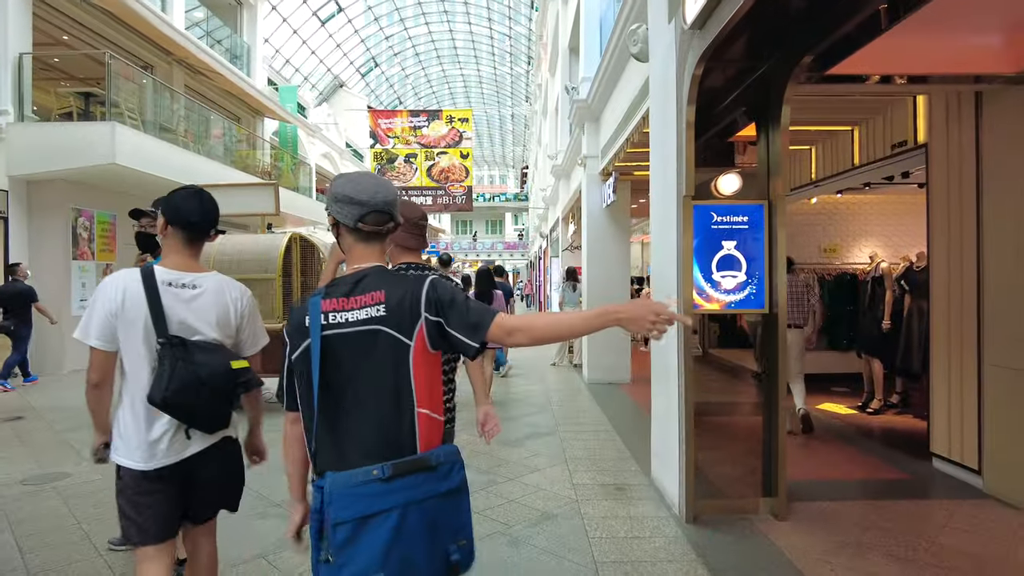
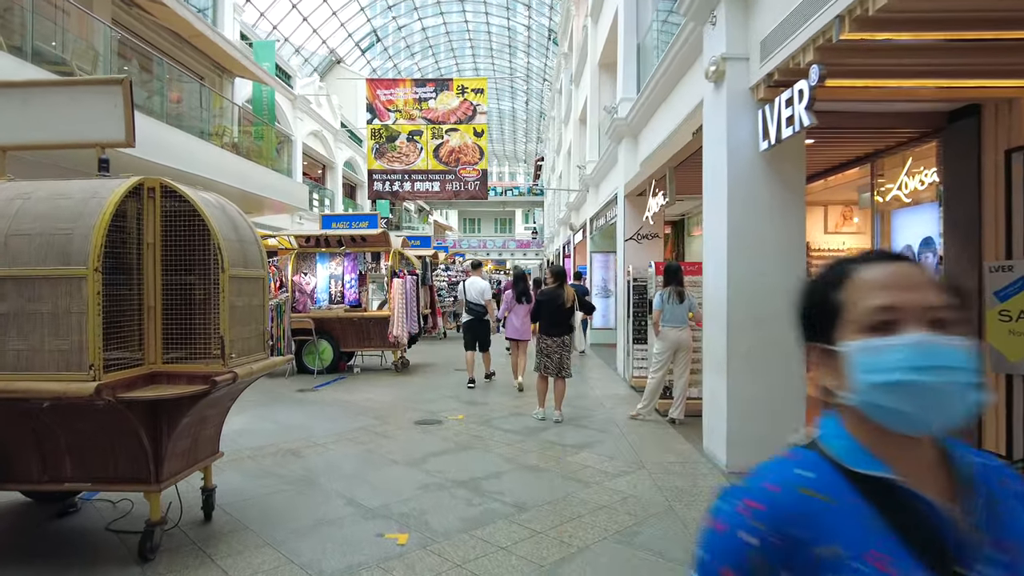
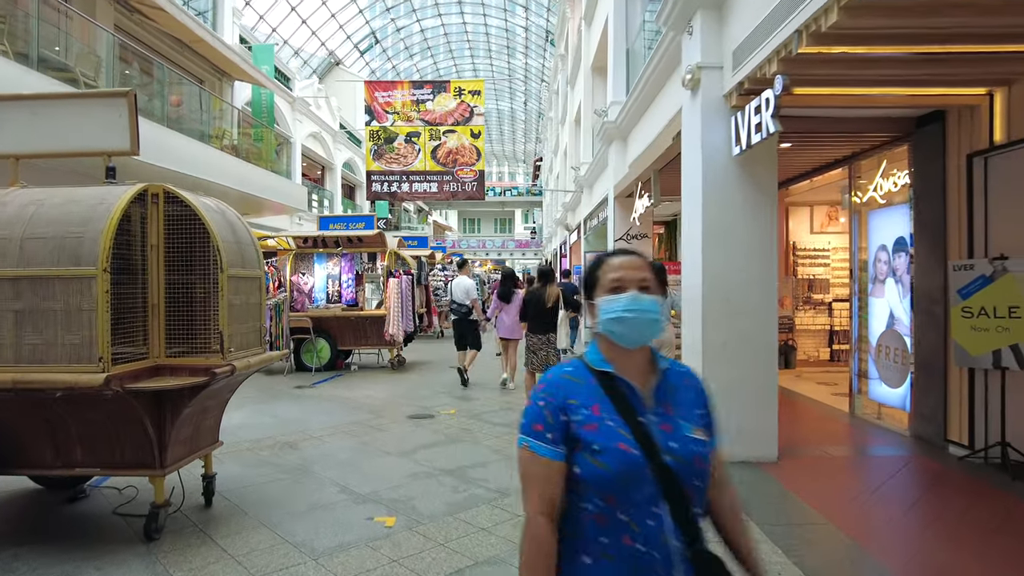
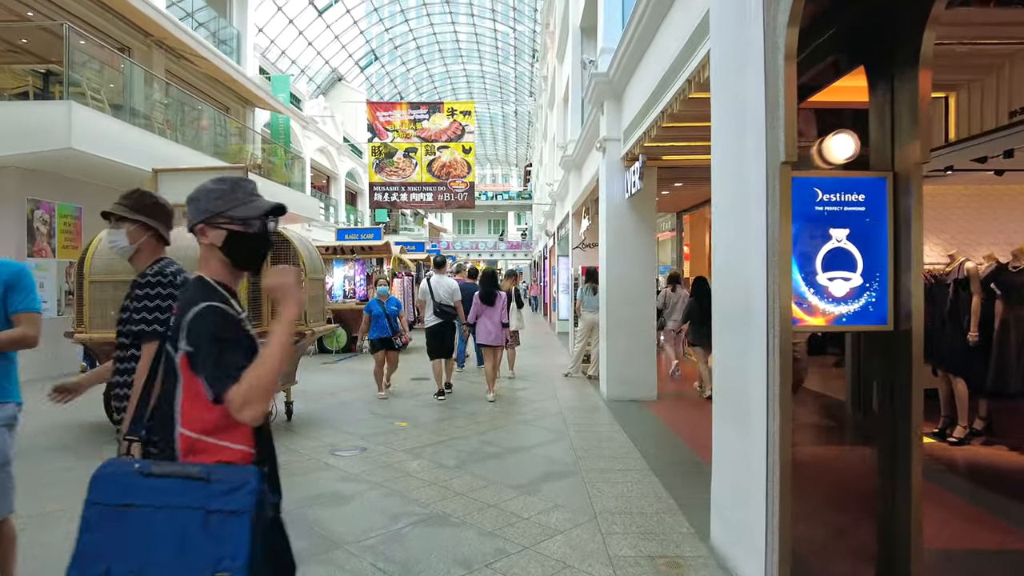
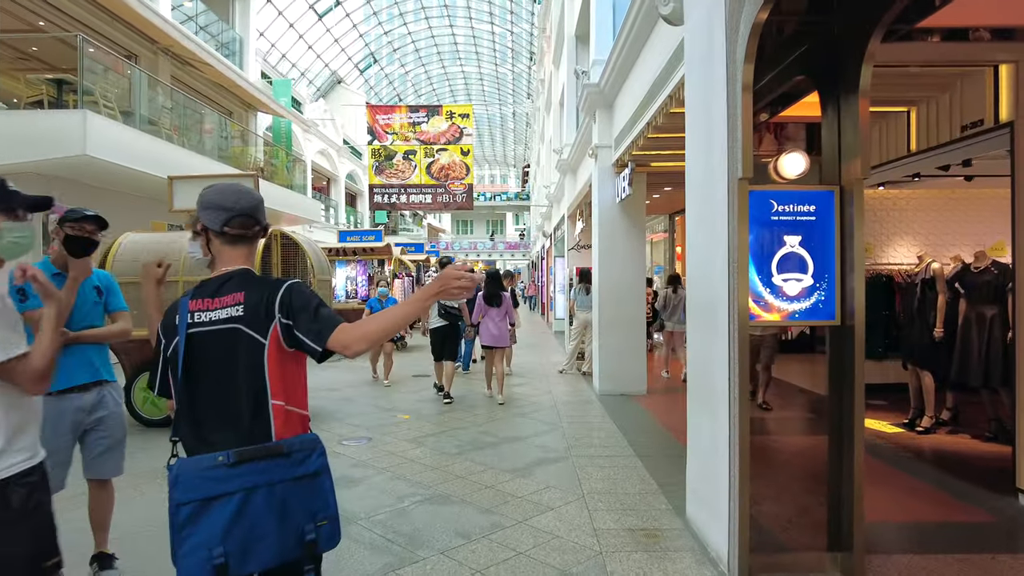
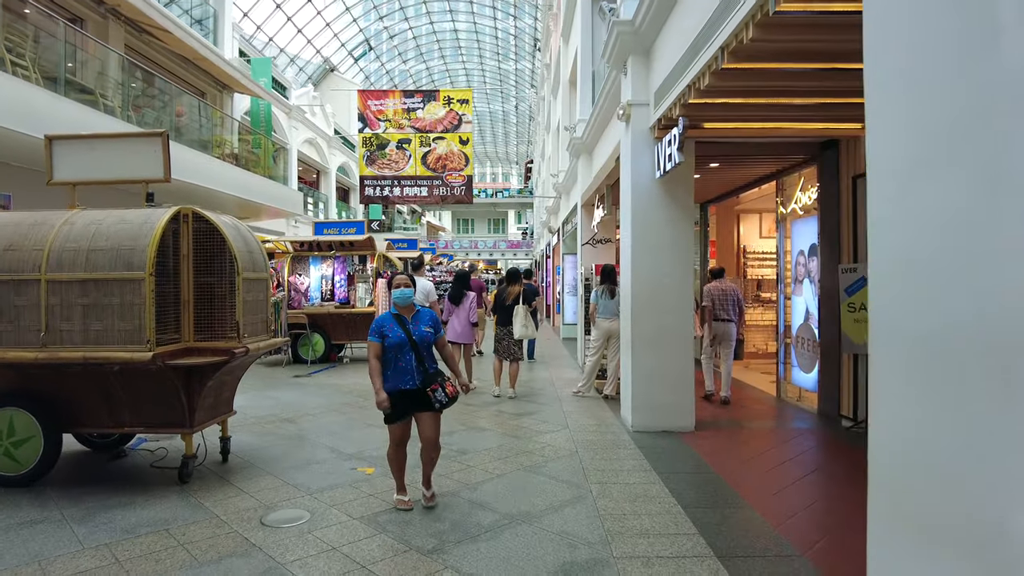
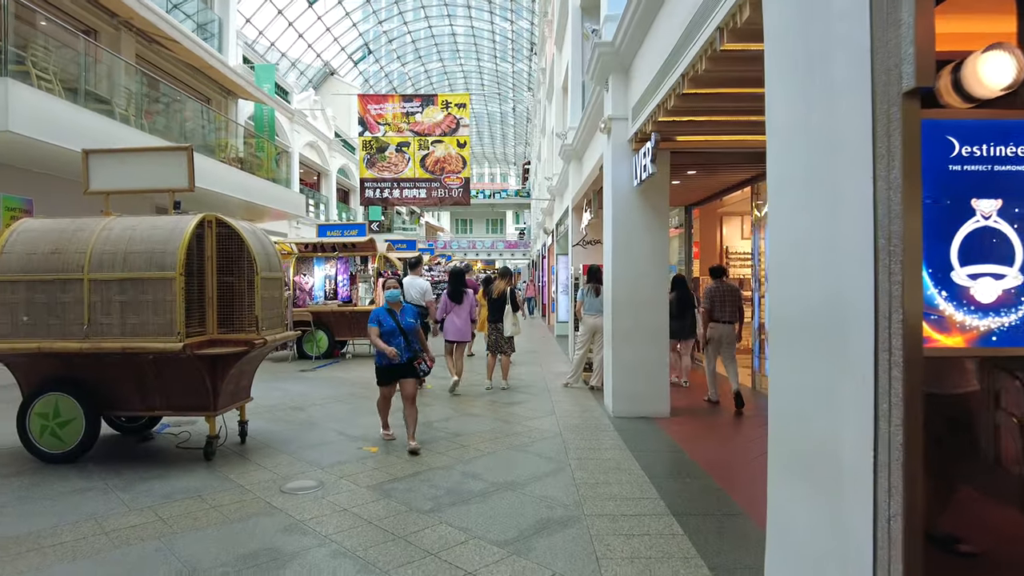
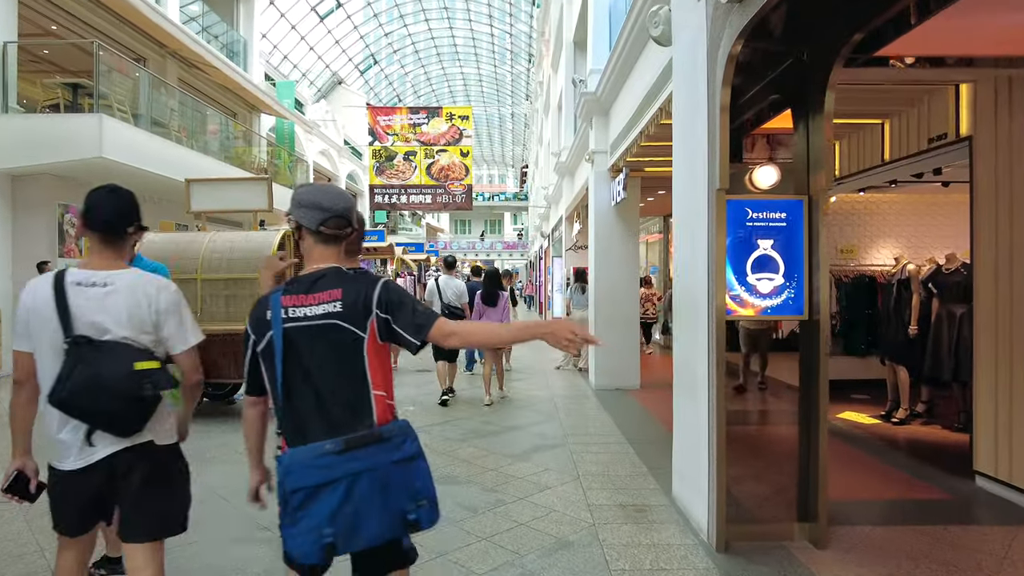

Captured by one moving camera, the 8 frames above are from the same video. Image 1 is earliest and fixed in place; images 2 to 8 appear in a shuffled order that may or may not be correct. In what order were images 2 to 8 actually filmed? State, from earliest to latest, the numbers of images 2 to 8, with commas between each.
8, 5, 4, 7, 6, 3, 2
